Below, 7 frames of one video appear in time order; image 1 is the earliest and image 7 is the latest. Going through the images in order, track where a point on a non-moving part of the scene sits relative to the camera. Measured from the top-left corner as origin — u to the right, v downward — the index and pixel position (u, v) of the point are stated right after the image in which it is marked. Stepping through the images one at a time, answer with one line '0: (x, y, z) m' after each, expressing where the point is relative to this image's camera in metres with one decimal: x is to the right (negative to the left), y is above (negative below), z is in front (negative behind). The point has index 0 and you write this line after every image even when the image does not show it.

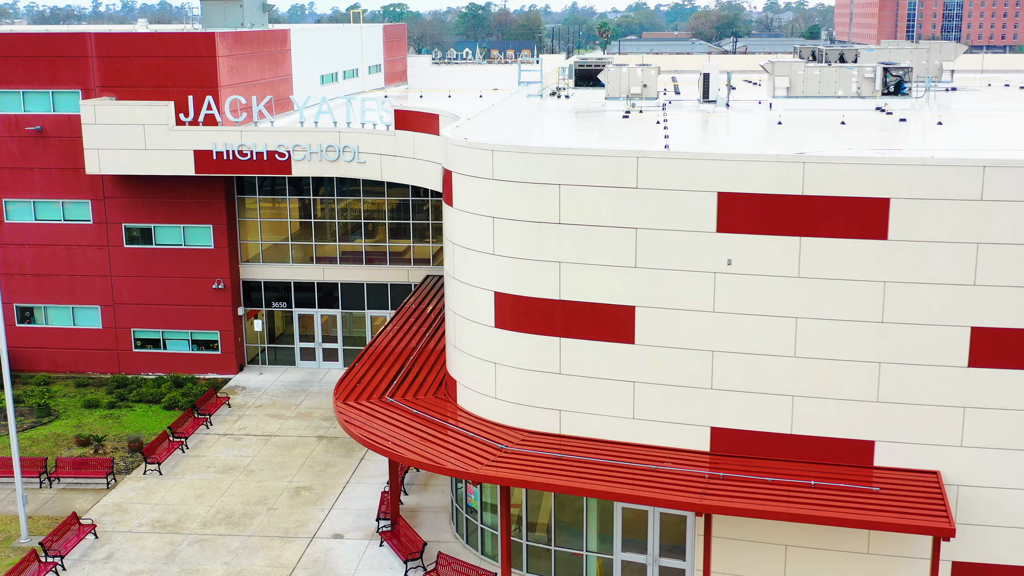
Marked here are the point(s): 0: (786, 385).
0: (+4.5, -1.6, +19.8) m
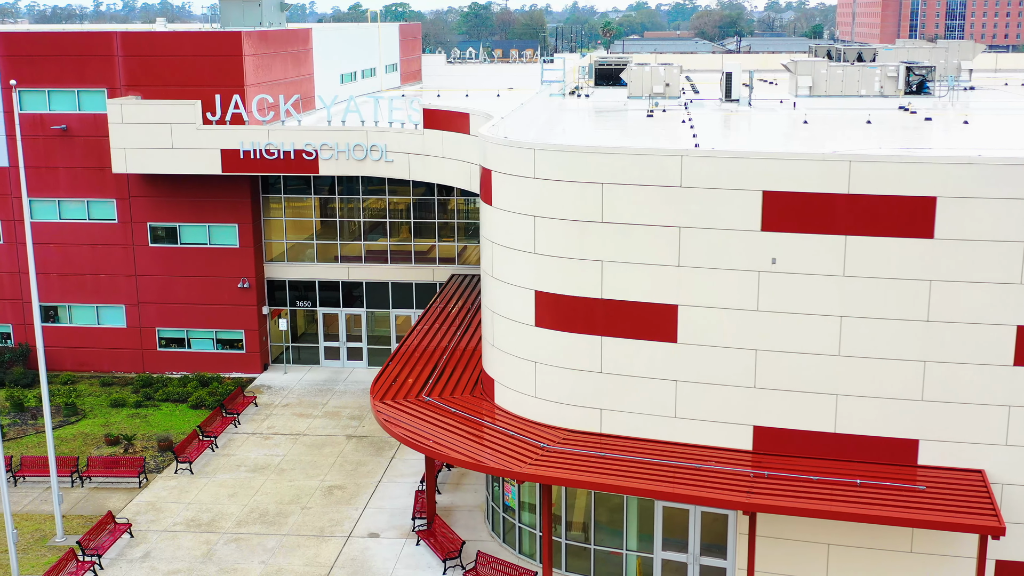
0: (+5.2, -1.6, +19.8) m
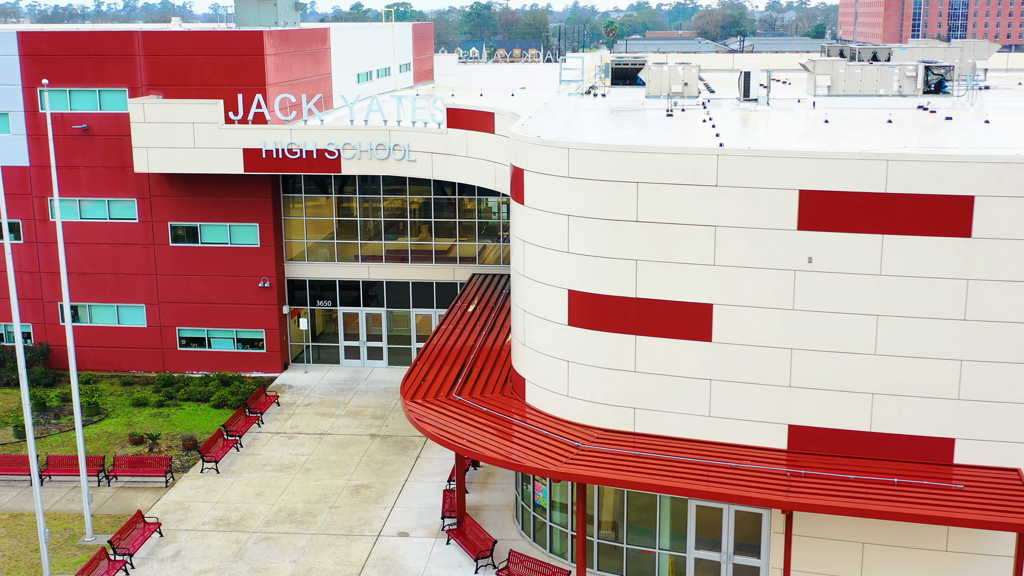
0: (+5.8, -1.5, +19.8) m
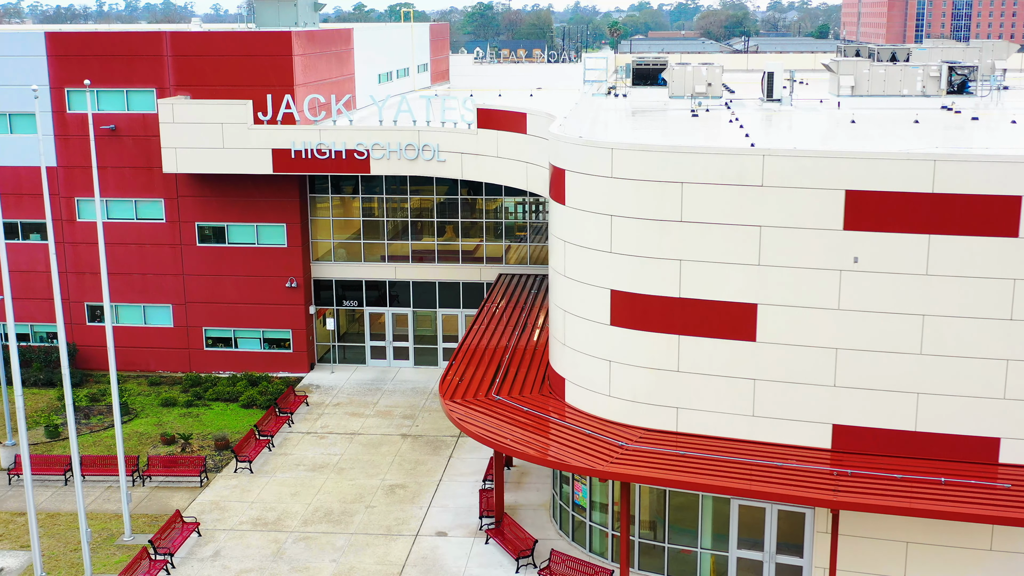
0: (+6.5, -1.5, +19.9) m
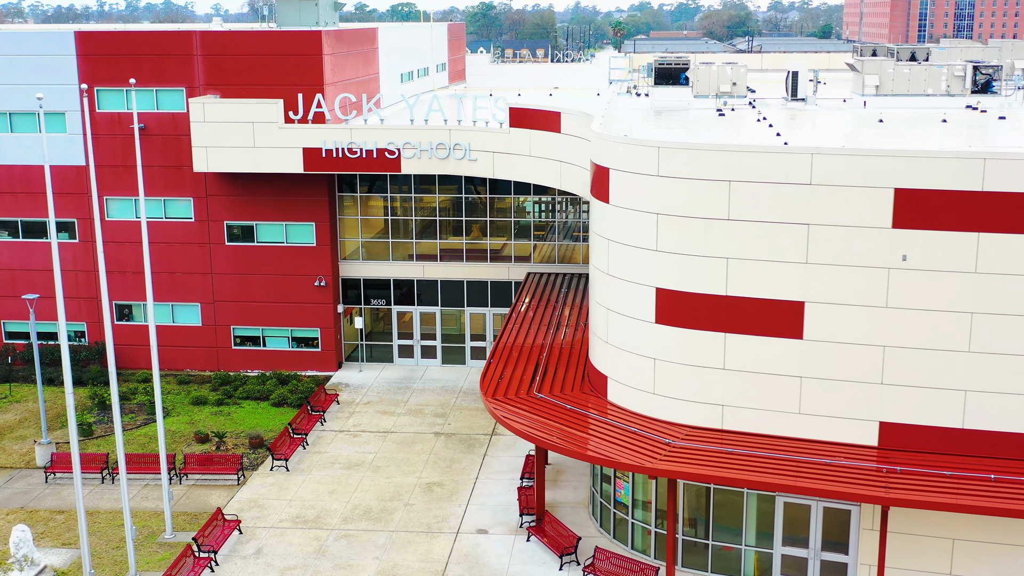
0: (+7.3, -1.5, +19.9) m
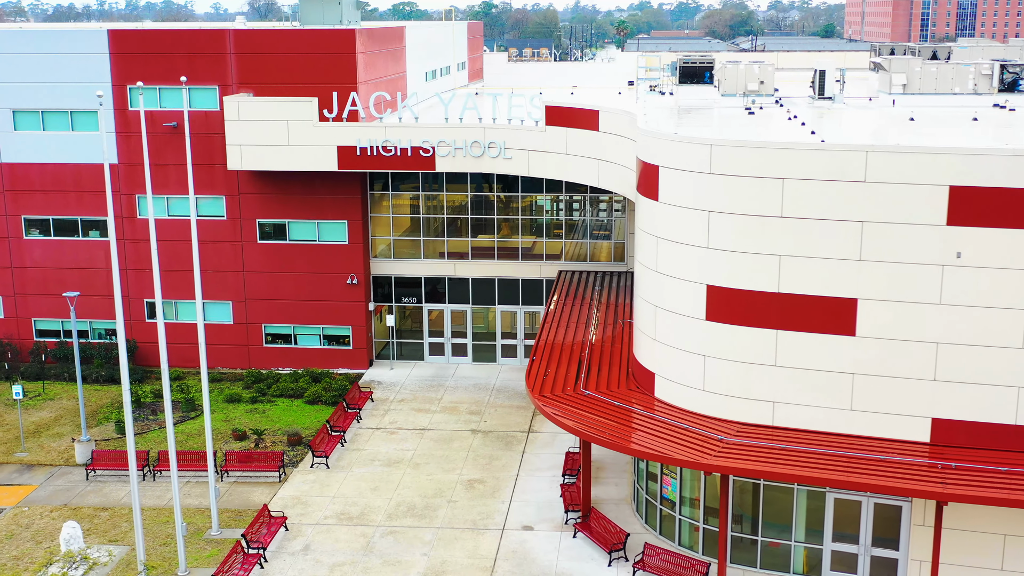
0: (+8.3, -1.5, +20.0) m
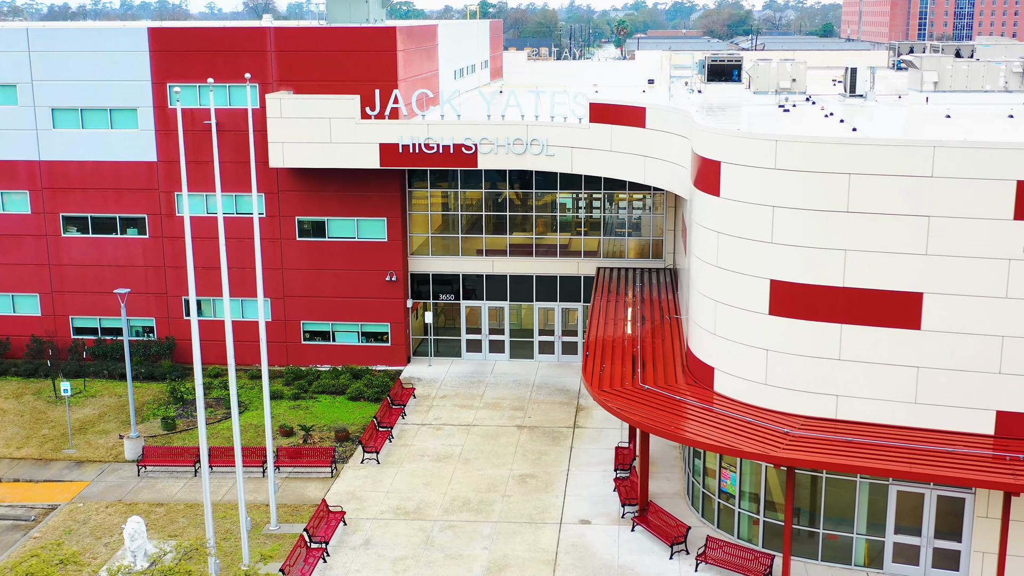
0: (+9.4, -1.3, +20.2) m
